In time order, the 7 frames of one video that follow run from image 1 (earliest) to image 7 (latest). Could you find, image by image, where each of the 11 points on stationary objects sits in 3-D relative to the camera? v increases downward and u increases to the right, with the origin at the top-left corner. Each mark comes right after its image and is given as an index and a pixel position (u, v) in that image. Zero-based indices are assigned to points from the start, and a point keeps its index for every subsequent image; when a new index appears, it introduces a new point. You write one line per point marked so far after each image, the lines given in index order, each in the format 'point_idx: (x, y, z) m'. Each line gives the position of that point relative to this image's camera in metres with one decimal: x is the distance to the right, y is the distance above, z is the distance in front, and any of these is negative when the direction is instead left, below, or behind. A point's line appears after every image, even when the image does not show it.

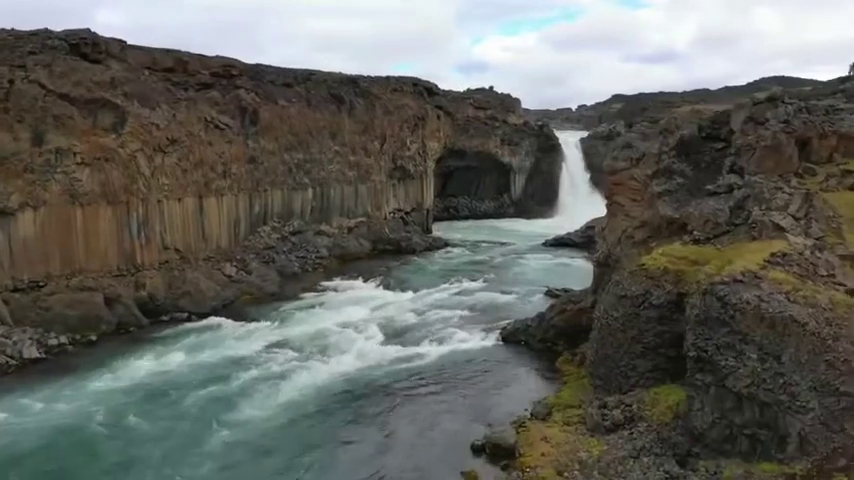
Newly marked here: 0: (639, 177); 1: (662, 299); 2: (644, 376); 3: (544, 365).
0: (+5.1, +1.5, +17.4) m
1: (+4.5, -1.1, +13.8) m
2: (+4.2, -2.6, +14.0) m
3: (+2.9, -3.1, +17.9) m
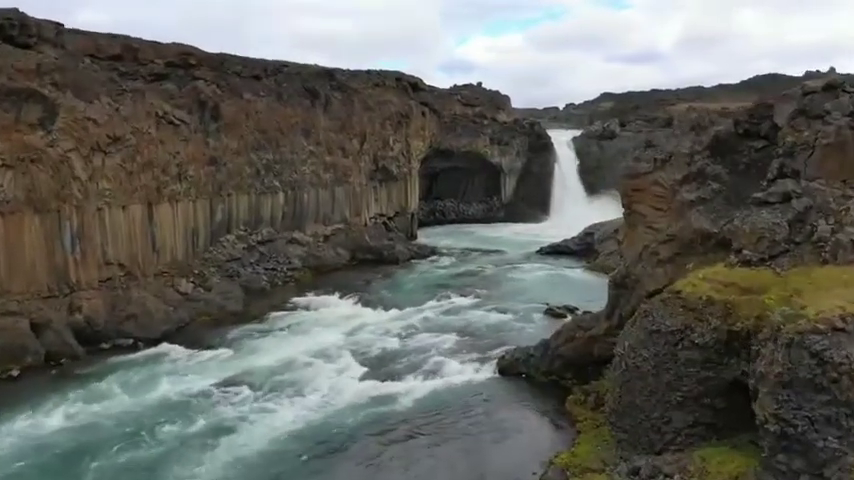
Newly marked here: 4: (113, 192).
0: (+4.8, +1.2, +14.5) m
1: (+4.2, -1.5, +10.9) m
2: (+3.9, -3.0, +11.1) m
3: (+2.6, -3.4, +15.0) m
4: (-8.5, +1.3, +19.5) m
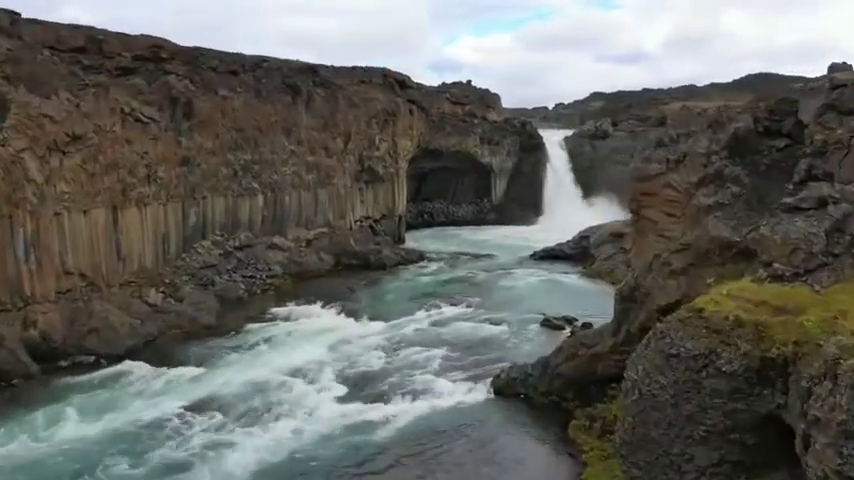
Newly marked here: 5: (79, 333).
0: (+4.6, +1.0, +13.1) m
1: (+4.1, -1.6, +9.5) m
2: (+3.8, -3.2, +9.7) m
3: (+2.4, -3.6, +13.6) m
4: (-8.8, +1.1, +17.9) m
5: (-8.4, -2.2, +17.4) m
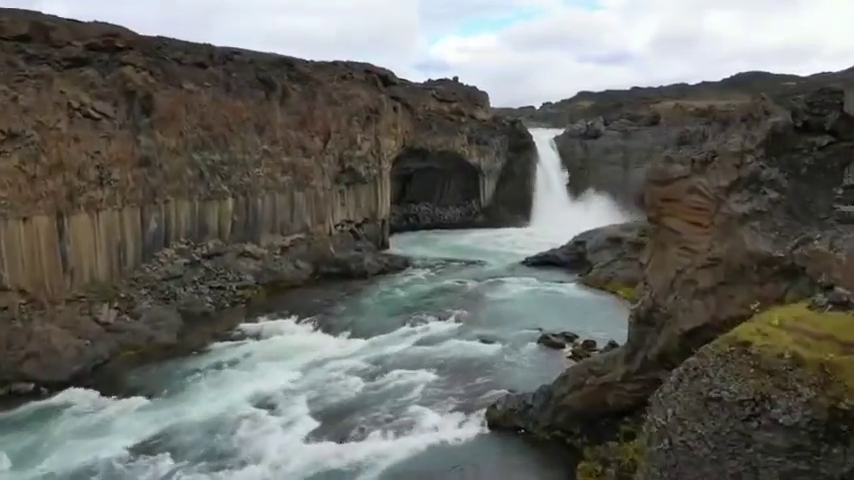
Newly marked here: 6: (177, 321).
0: (+4.3, +0.8, +11.2) m
1: (+3.9, -1.8, +7.6) m
2: (+3.6, -3.4, +7.8) m
3: (+2.1, -3.8, +11.7) m
4: (-9.1, +0.8, +15.8) m
5: (-8.7, -2.5, +15.3) m
6: (-6.7, -2.1, +19.2) m
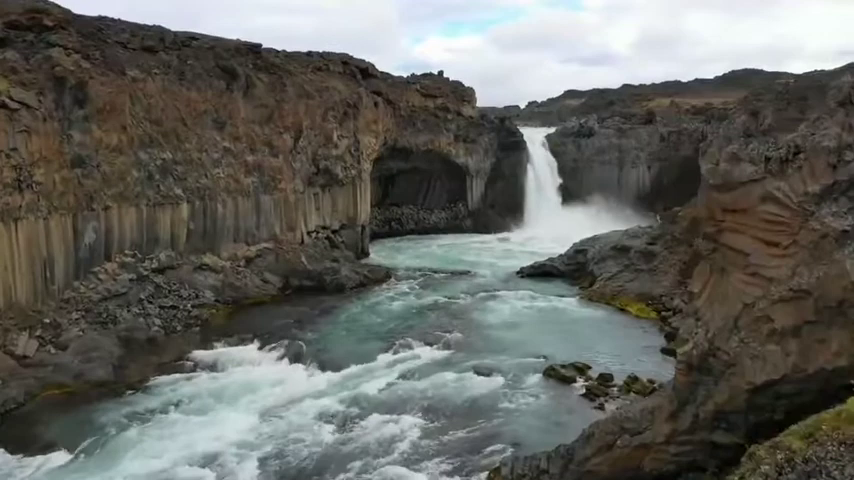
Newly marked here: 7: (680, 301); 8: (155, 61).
0: (+4.2, +0.5, +8.5) m
1: (+3.8, -2.1, +4.8) m
2: (+3.6, -3.7, +5.0) m
3: (+2.0, -4.1, +8.9) m
4: (-9.4, +0.5, +12.7) m
5: (-9.0, -2.8, +12.2) m
6: (-7.0, -2.5, +16.2) m
7: (+6.8, -1.7, +19.3) m
8: (-7.5, +4.9, +19.8) m
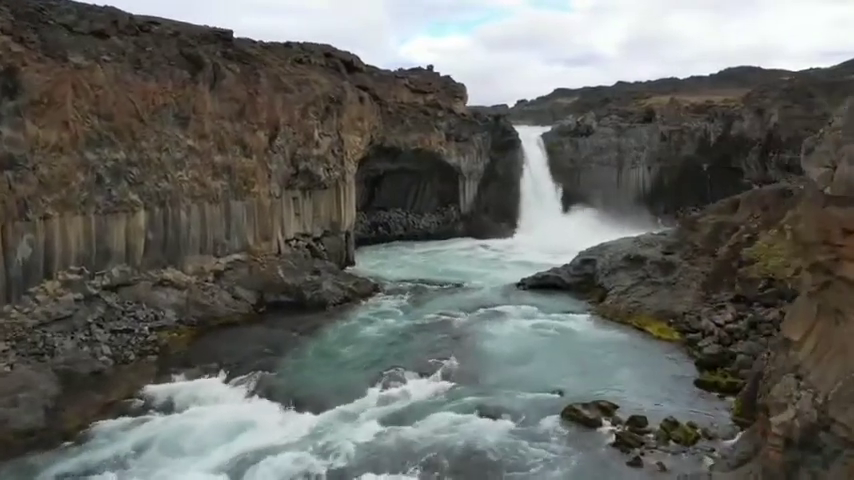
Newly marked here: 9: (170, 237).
0: (+4.2, +0.2, +6.1) m
1: (+4.0, -2.4, +2.4) m
2: (+3.7, -3.9, +2.6) m
3: (+2.0, -4.4, +6.4) m
4: (-9.4, +0.2, +10.0) m
5: (-9.0, -3.1, +9.5) m
6: (-7.1, -2.8, +13.6) m
7: (+6.6, -1.9, +17.0) m
8: (-7.6, +4.6, +17.2) m
9: (-6.7, +0.1, +18.7) m
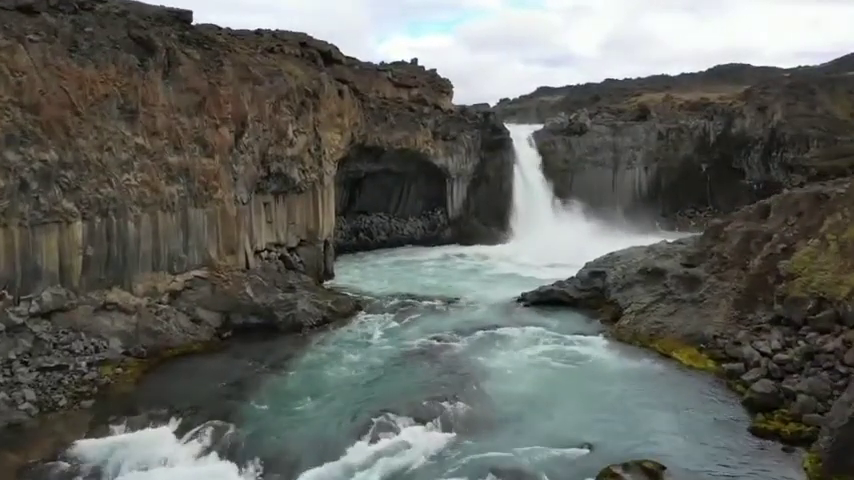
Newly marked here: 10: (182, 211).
0: (+4.4, -0.1, +3.5) m
1: (+4.3, -2.7, -0.1) m
2: (+4.0, -4.2, +0.1) m
3: (+2.2, -4.7, +3.8) m
4: (-9.3, -0.1, +7.1) m
5: (-8.9, -3.5, +6.6) m
6: (-7.1, -3.1, +10.7) m
7: (+6.5, -2.2, +14.5) m
8: (-7.8, +4.3, +14.3) m
9: (-6.8, -0.2, +15.9) m
10: (-5.9, +0.7, +17.5) m
